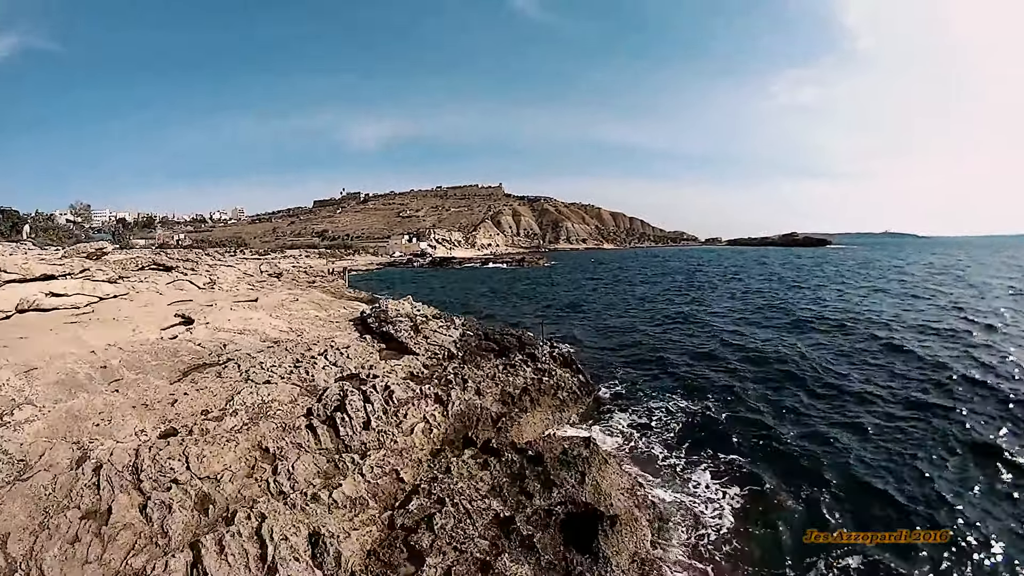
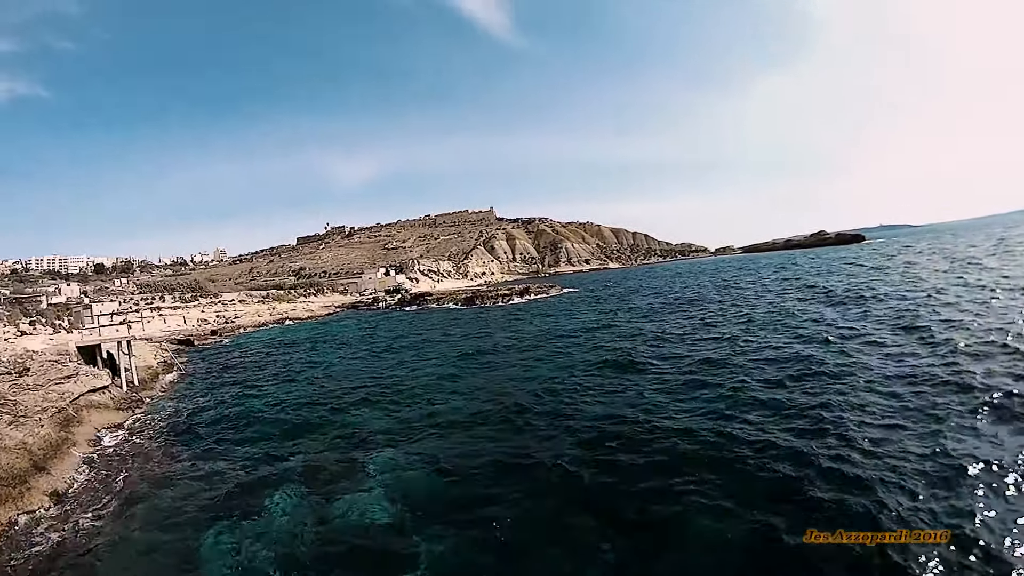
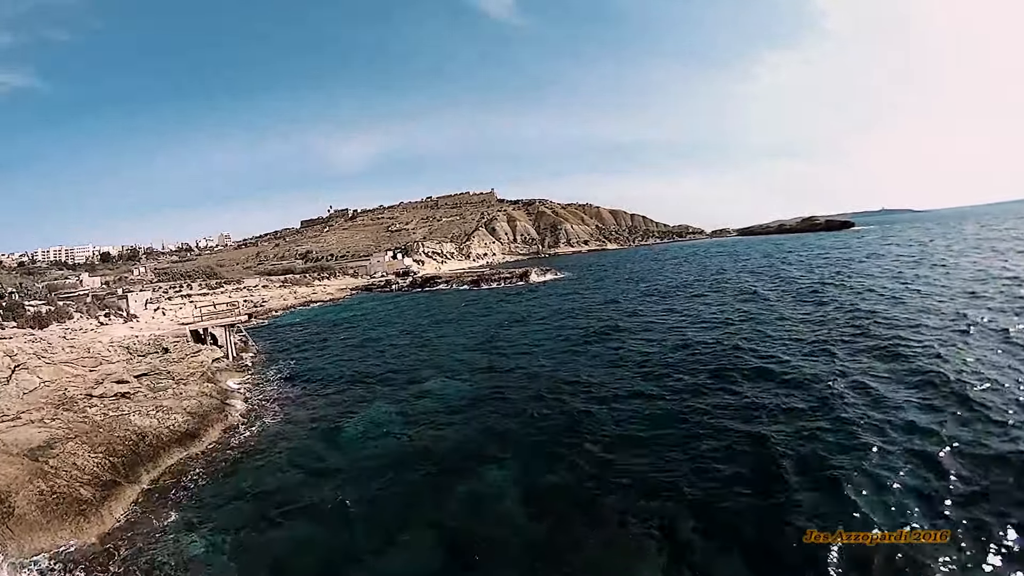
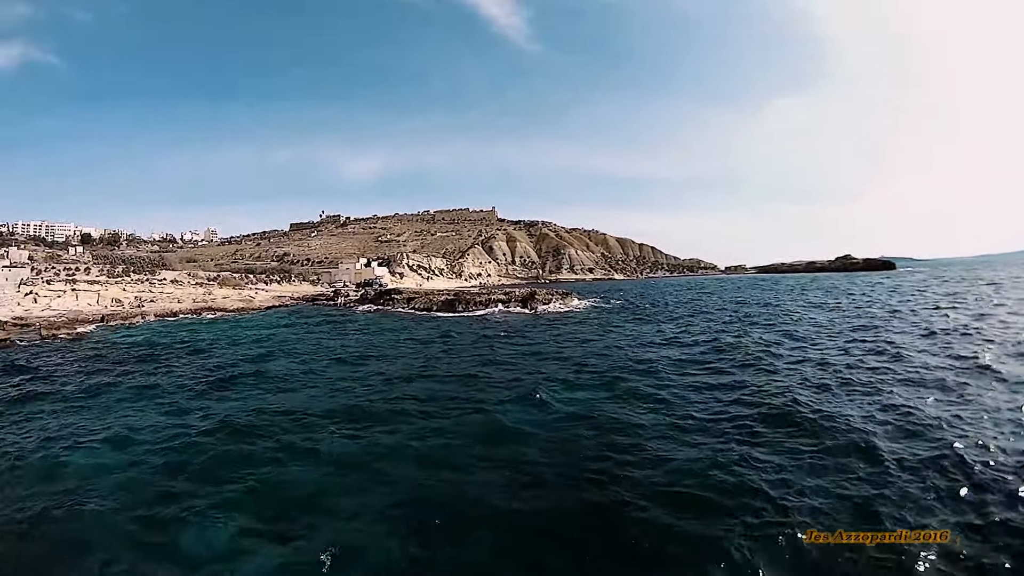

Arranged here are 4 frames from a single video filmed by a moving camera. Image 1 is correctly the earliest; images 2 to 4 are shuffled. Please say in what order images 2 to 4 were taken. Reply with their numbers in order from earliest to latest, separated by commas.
3, 2, 4
